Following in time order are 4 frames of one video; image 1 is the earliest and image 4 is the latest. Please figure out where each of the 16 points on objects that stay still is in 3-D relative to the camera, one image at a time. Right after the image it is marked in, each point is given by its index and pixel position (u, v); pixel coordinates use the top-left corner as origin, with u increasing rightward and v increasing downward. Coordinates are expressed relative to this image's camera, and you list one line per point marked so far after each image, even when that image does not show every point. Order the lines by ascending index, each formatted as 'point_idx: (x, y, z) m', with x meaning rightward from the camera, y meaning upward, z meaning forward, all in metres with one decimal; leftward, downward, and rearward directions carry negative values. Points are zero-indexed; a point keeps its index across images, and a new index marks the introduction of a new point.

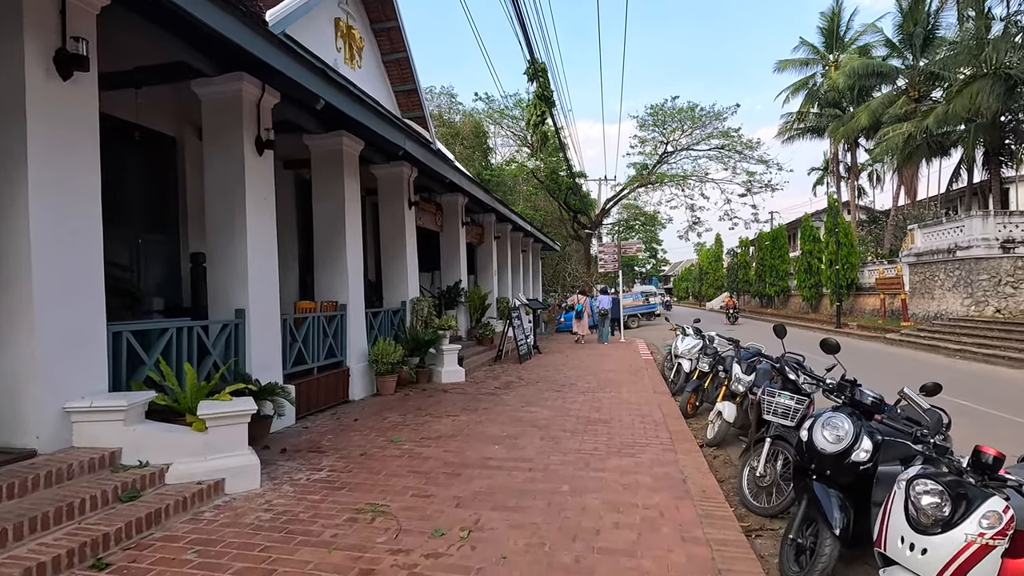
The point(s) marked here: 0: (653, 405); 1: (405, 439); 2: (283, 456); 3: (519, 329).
0: (+1.8, -1.5, +7.1) m
1: (-1.1, -1.5, +5.3) m
2: (-2.0, -1.5, +4.8) m
3: (+0.2, -0.9, +12.0) m
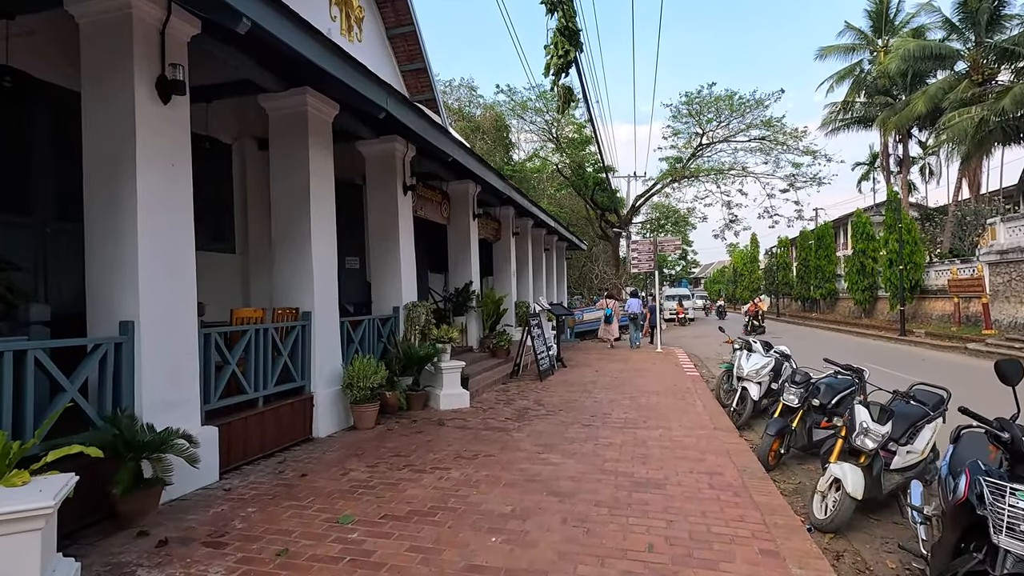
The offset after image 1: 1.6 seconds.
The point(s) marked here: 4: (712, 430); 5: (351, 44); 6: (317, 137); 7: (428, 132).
0: (+2.0, -1.6, +5.1) m
1: (-1.0, -1.5, +3.5) m
2: (-2.0, -1.5, +3.0) m
3: (+0.5, -1.0, +10.2) m
4: (+2.2, -1.6, +5.9) m
5: (-3.5, +5.4, +11.8) m
6: (-2.2, +1.7, +6.0) m
7: (-1.2, +2.2, +7.6) m
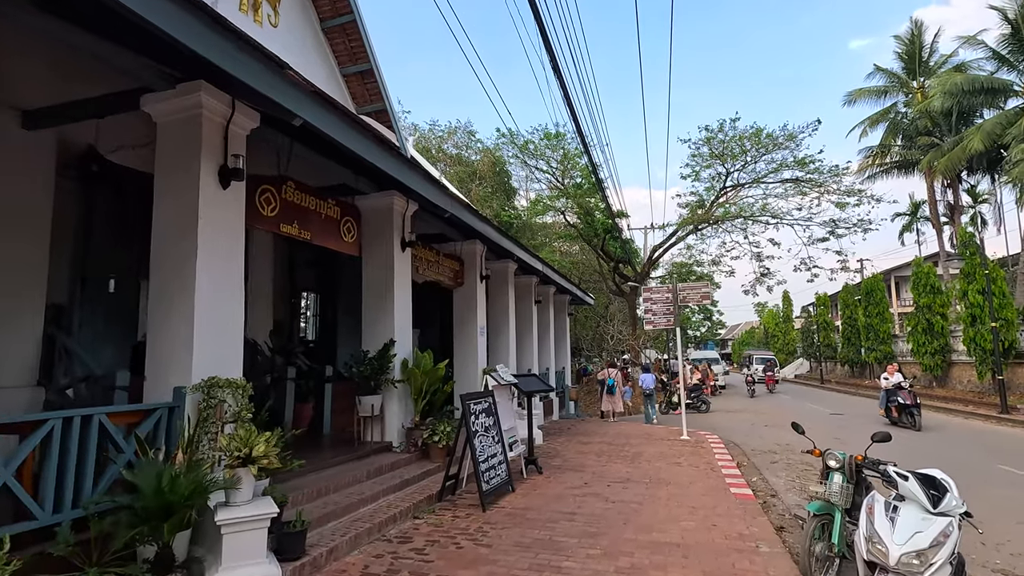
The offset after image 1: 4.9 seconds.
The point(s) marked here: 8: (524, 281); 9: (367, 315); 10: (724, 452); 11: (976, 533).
0: (+1.0, -1.7, +1.2) m
1: (-2.1, -1.5, -0.2) m
2: (-3.1, -1.4, -0.7) m
3: (-0.3, -1.8, +6.4) m
4: (+1.3, -1.8, +2.0) m
5: (-4.2, +4.4, +8.9) m
6: (-3.1, +1.4, +2.6) m
7: (-2.1, +1.7, +4.2) m
8: (+0.4, +0.2, +13.8) m
9: (-2.0, -0.4, +7.4) m
10: (+3.7, -2.8, +9.4) m
11: (+4.5, -2.4, +5.2) m
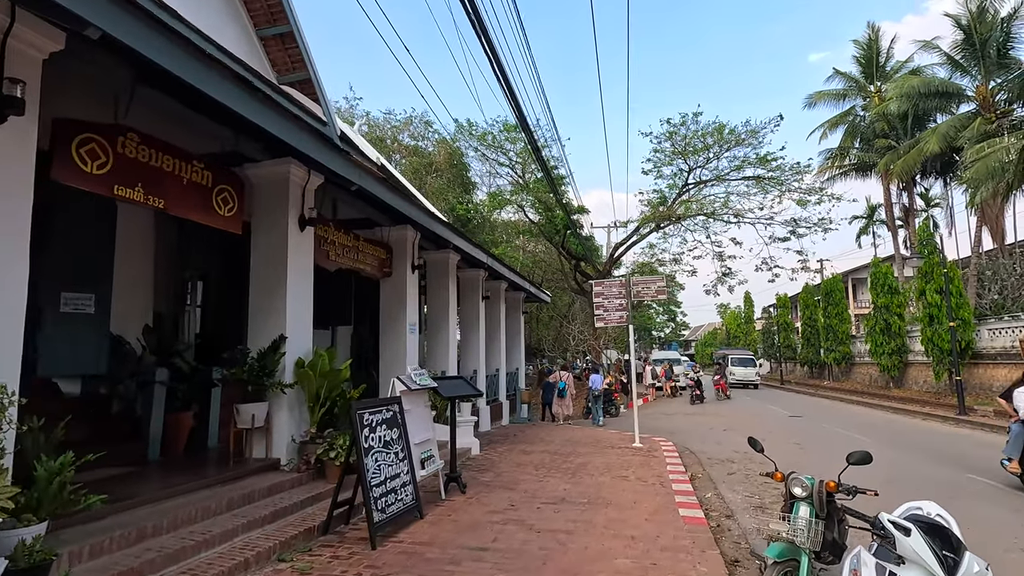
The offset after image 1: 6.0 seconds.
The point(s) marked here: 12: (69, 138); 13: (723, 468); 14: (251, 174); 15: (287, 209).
0: (+0.4, -1.6, +0.2) m
1: (-2.6, -1.3, -1.4) m
2: (-3.6, -1.3, -2.0) m
3: (-1.2, -1.6, +5.2) m
4: (+0.6, -1.7, +1.0) m
5: (-5.2, +4.6, +7.5) m
6: (-3.8, +1.6, +1.3) m
7: (-2.8, +1.9, +3.0) m
8: (-1.0, +0.3, +12.7) m
9: (-2.9, -0.2, +6.2) m
10: (+2.6, -2.7, +8.5) m
11: (+3.6, -2.3, +4.4) m
12: (-3.4, +1.2, +4.1) m
13: (+3.3, -2.8, +8.4) m
14: (-3.0, +1.3, +6.3) m
15: (-2.6, +0.9, +6.1) m
